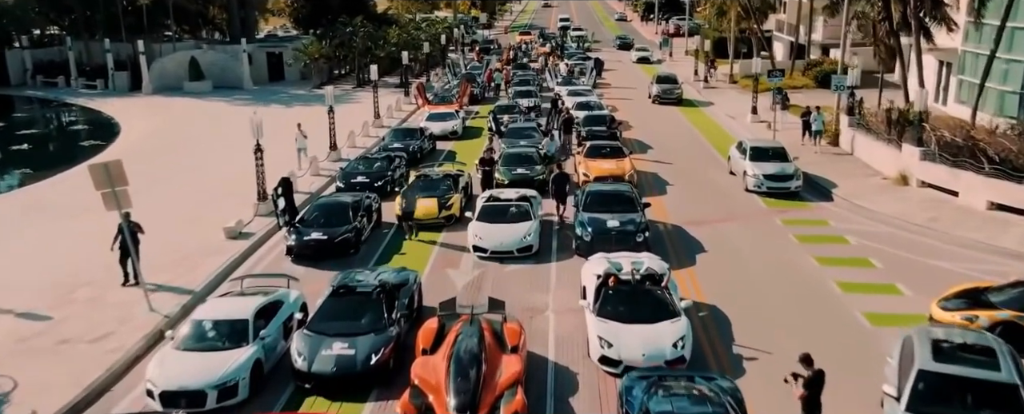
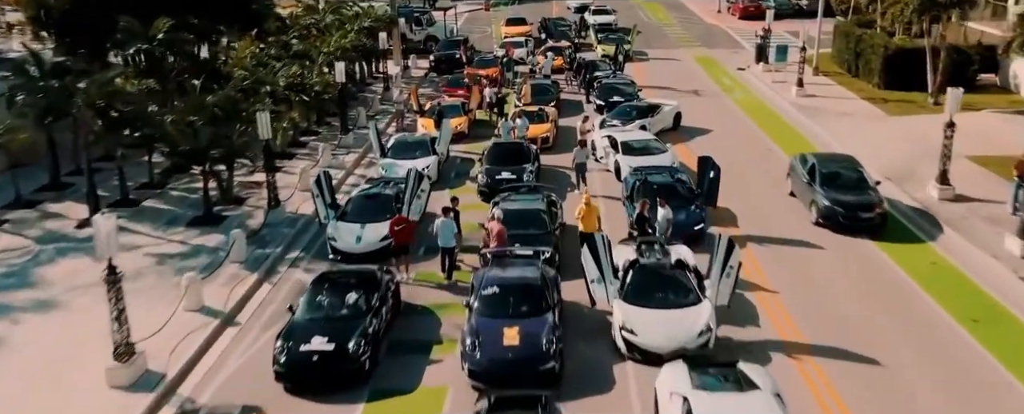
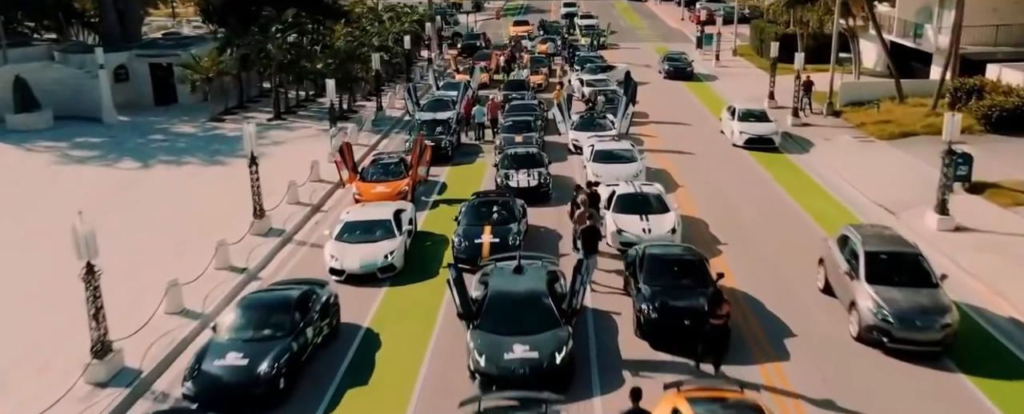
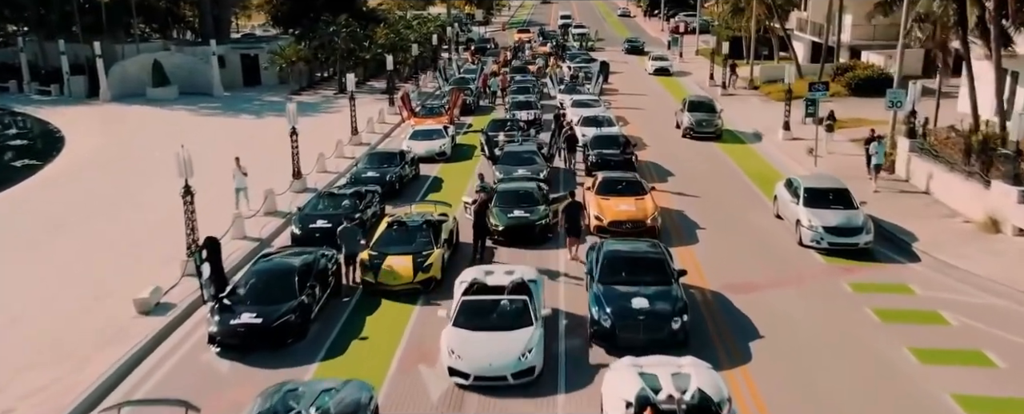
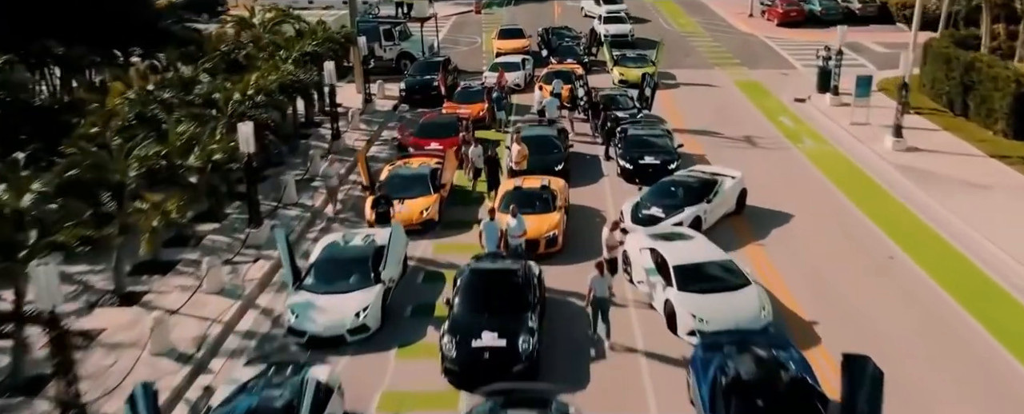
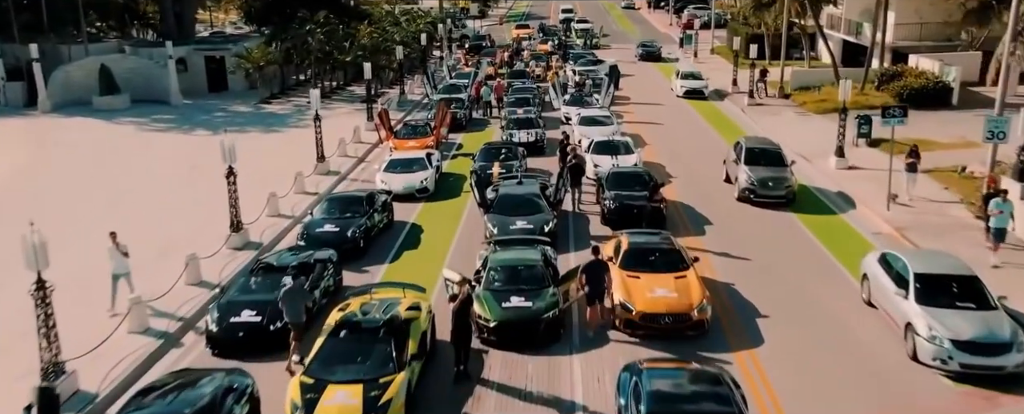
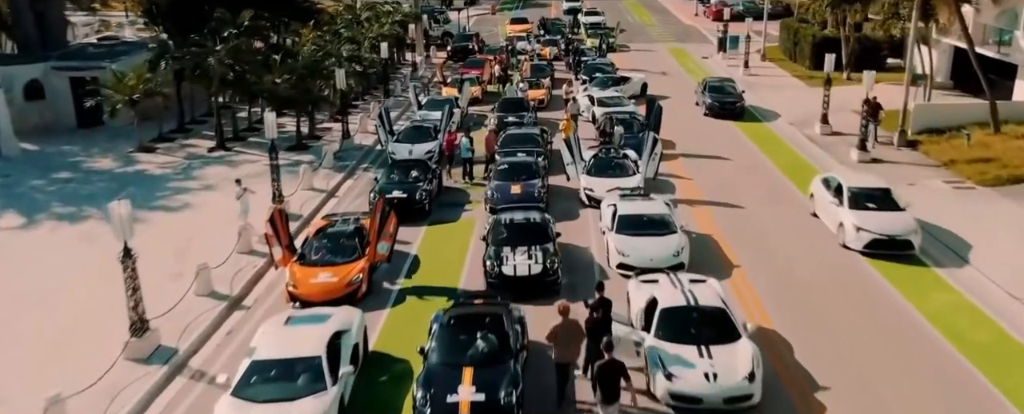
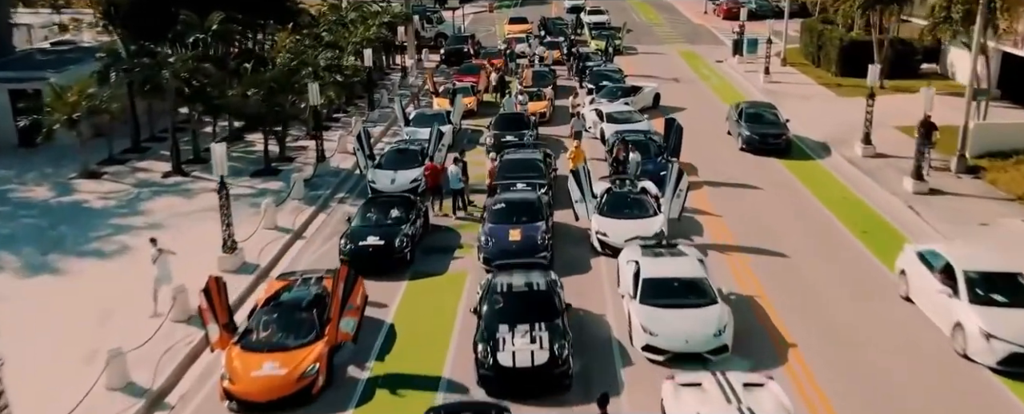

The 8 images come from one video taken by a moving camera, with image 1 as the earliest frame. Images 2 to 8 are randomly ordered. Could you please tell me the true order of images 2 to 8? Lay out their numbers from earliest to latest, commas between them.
4, 6, 3, 7, 8, 2, 5
